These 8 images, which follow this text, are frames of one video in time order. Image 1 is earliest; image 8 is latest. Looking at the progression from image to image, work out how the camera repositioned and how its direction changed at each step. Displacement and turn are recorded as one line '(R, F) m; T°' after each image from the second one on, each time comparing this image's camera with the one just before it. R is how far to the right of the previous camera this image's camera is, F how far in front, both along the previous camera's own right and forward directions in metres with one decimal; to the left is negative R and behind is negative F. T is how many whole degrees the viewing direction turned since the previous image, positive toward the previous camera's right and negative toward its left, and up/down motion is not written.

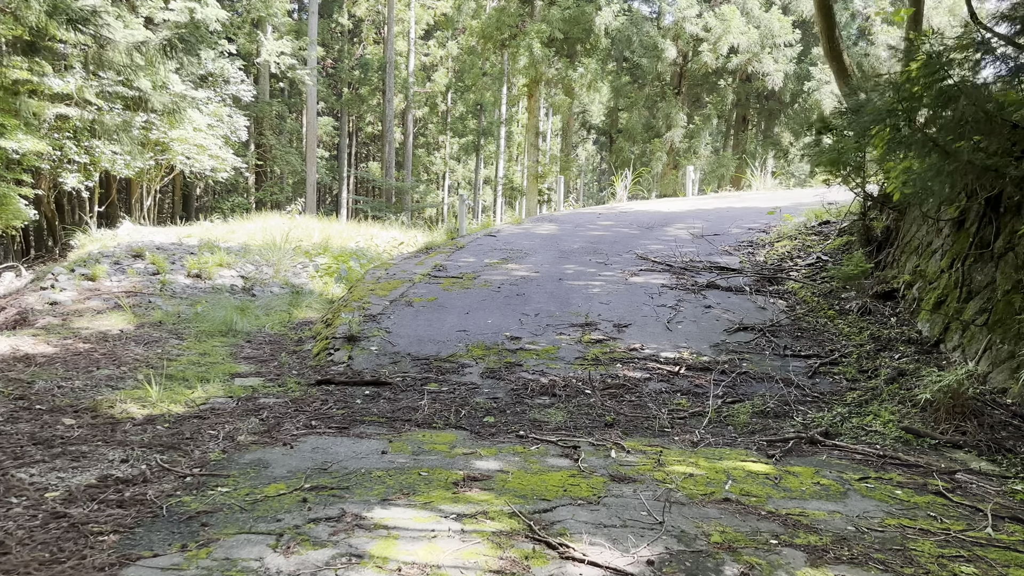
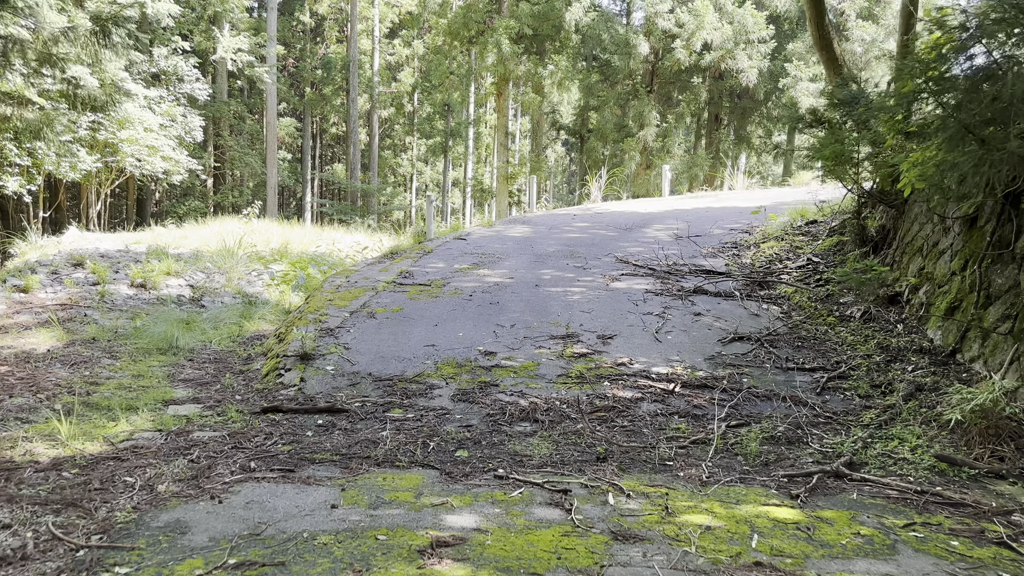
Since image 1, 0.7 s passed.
(0.0, +0.6) m; +2°
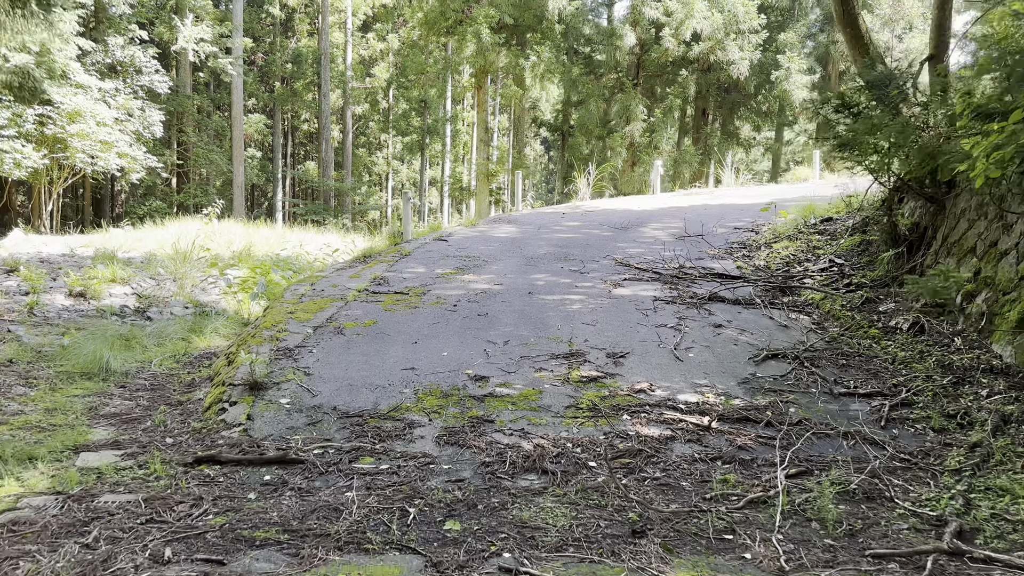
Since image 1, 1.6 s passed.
(-0.1, +1.0) m; +2°
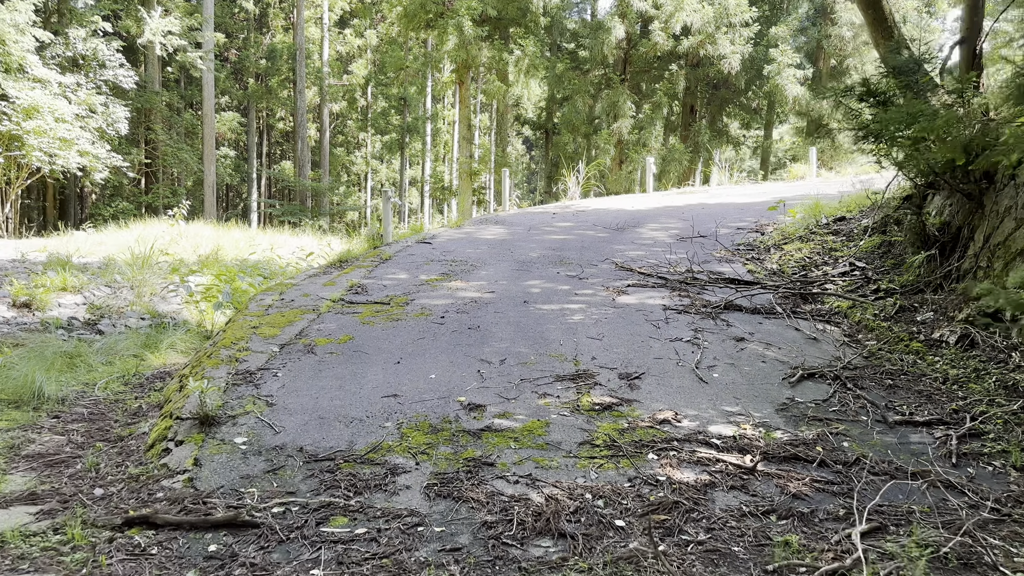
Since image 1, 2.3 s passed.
(-0.1, +0.7) m; +1°
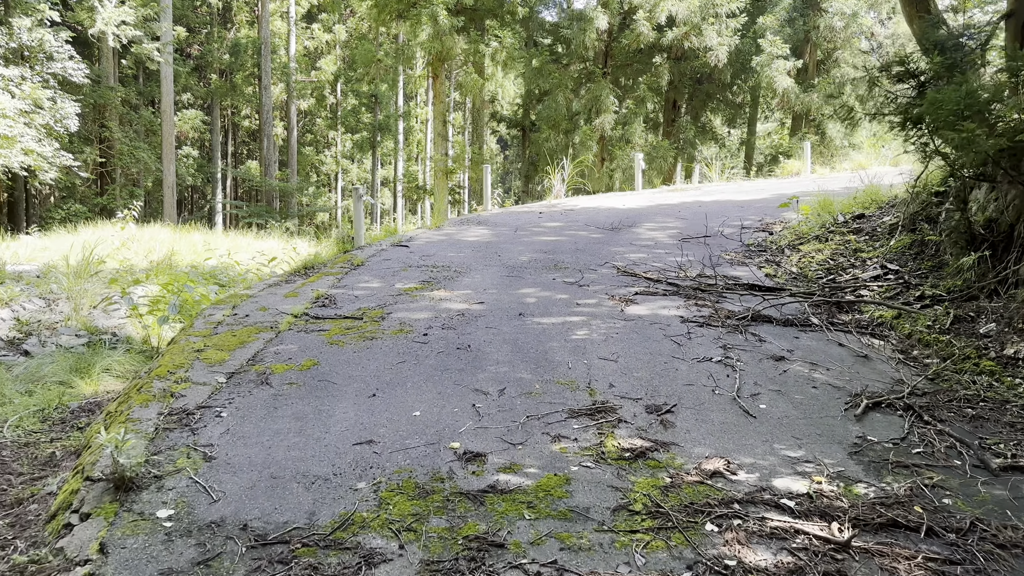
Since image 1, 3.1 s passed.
(-0.1, +0.9) m; +2°
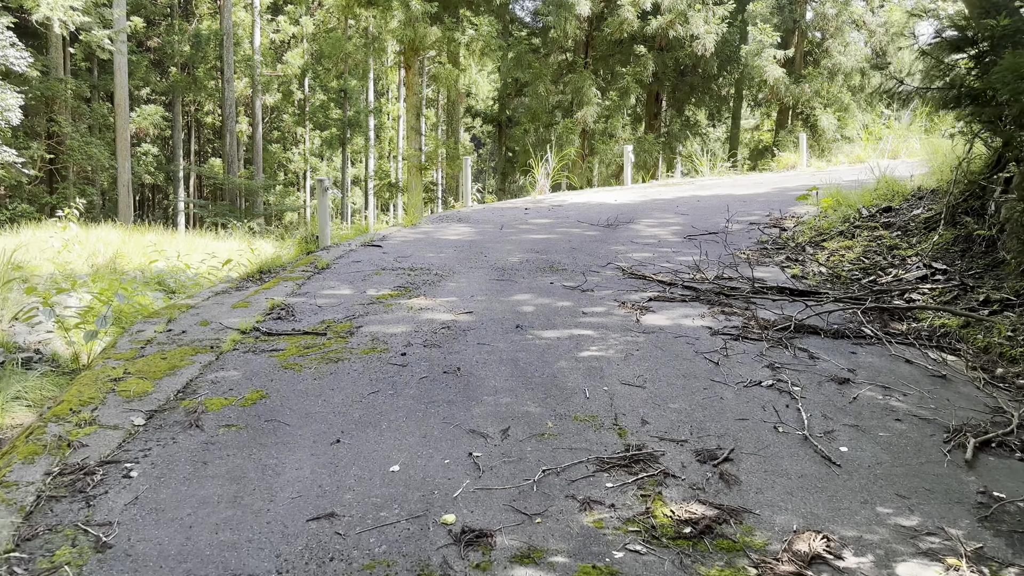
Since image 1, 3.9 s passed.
(-0.1, +0.9) m; +2°
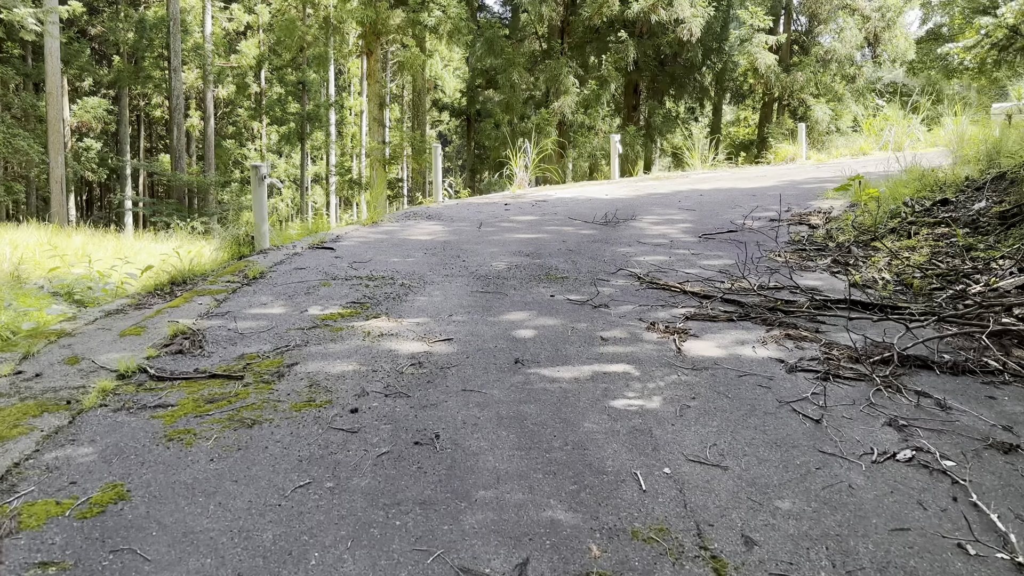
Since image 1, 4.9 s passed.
(-0.1, +1.2) m; +2°
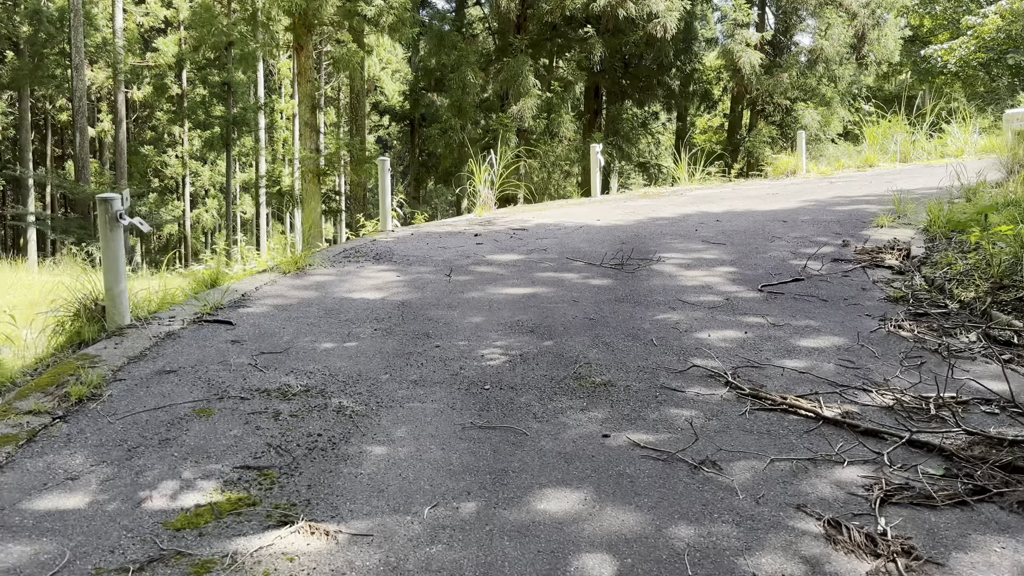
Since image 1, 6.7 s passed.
(-0.2, +1.8) m; +4°
